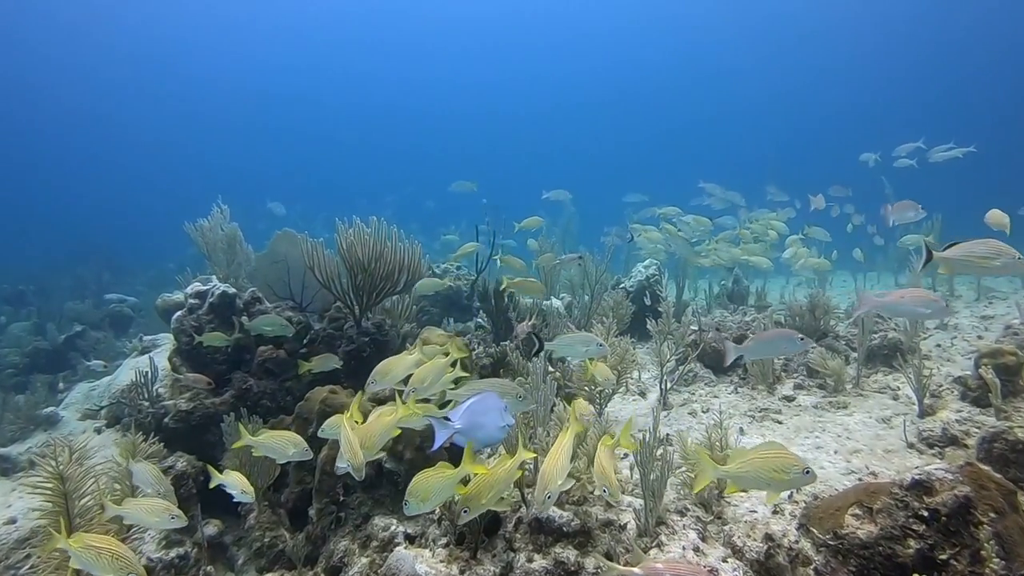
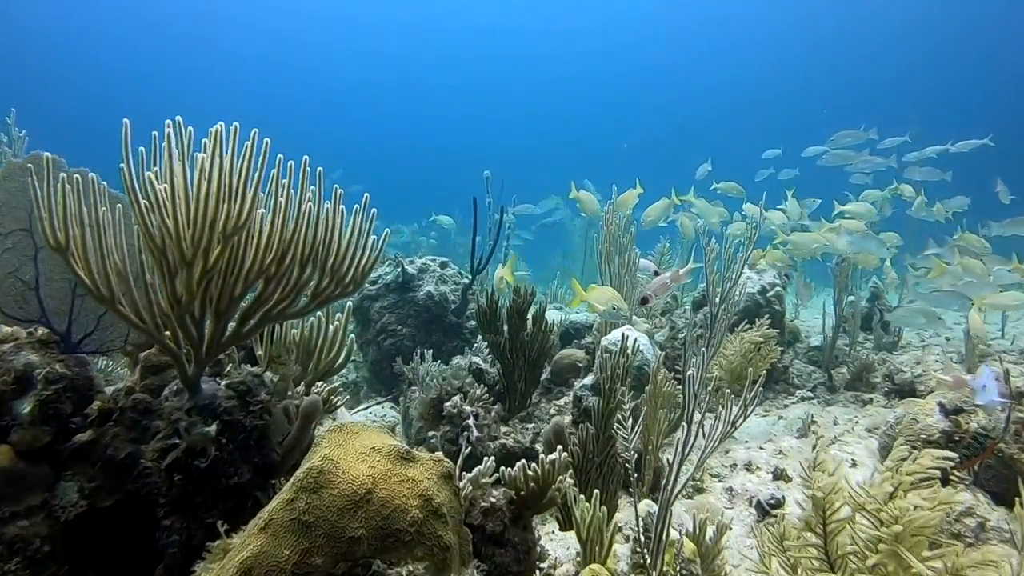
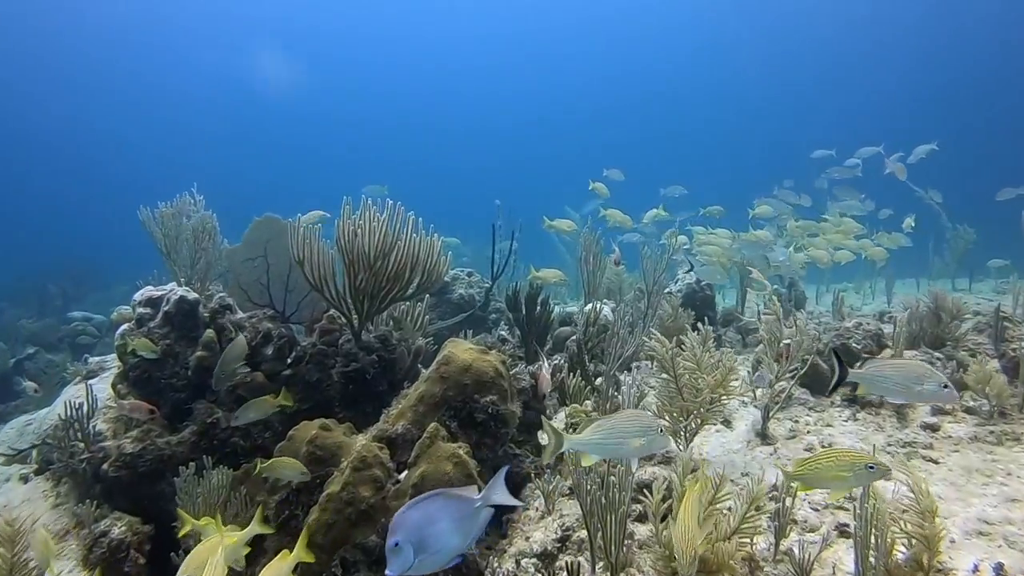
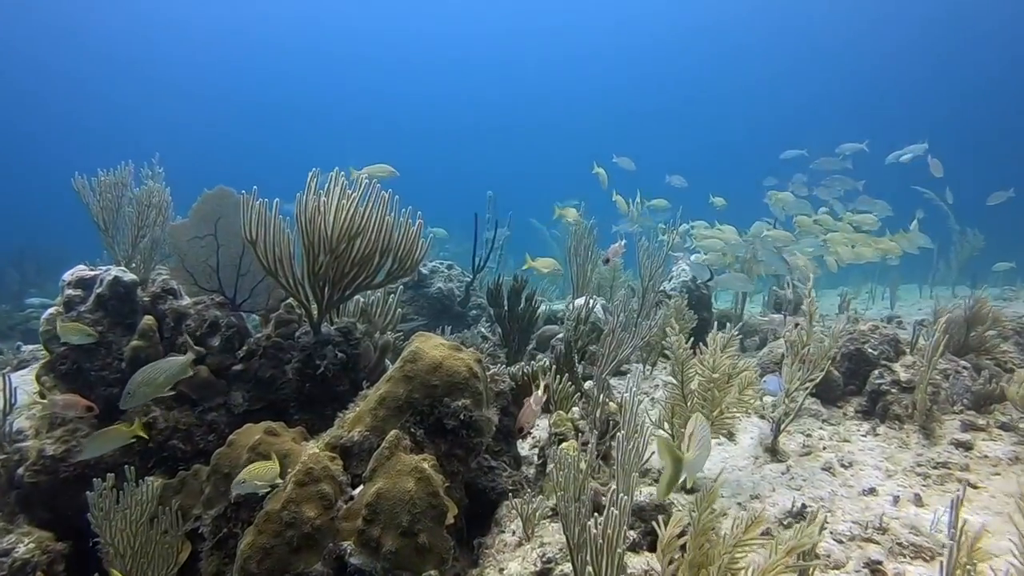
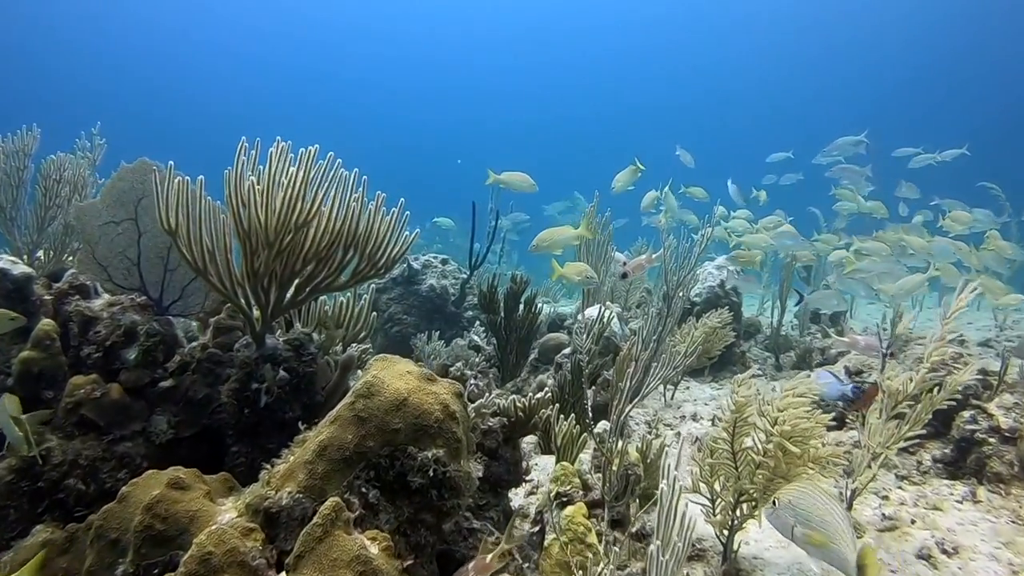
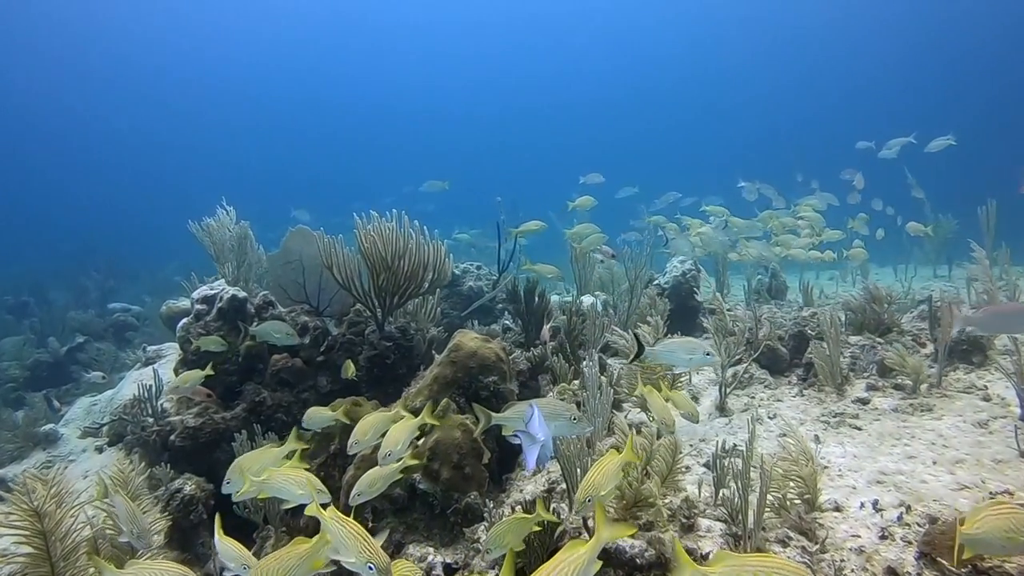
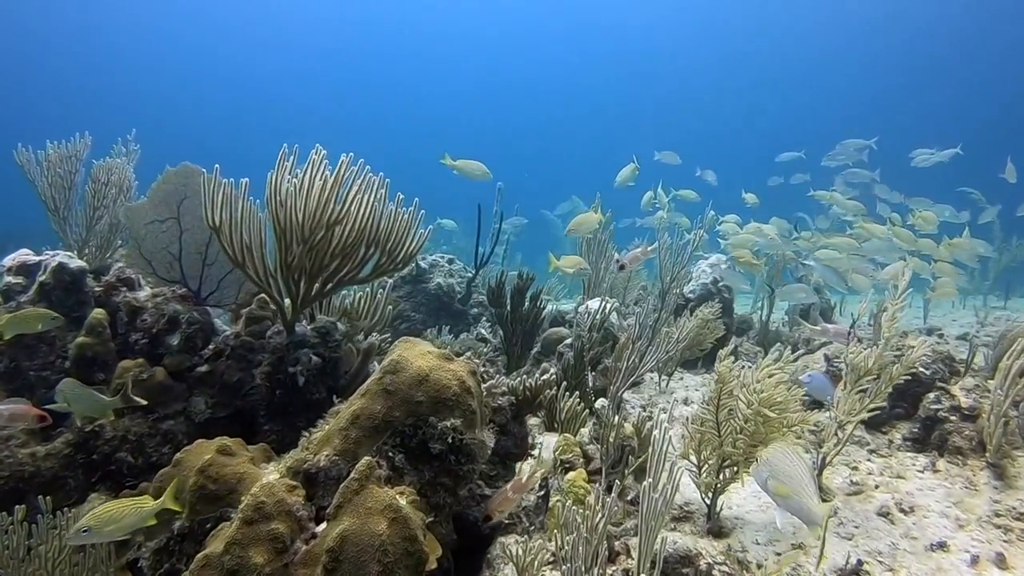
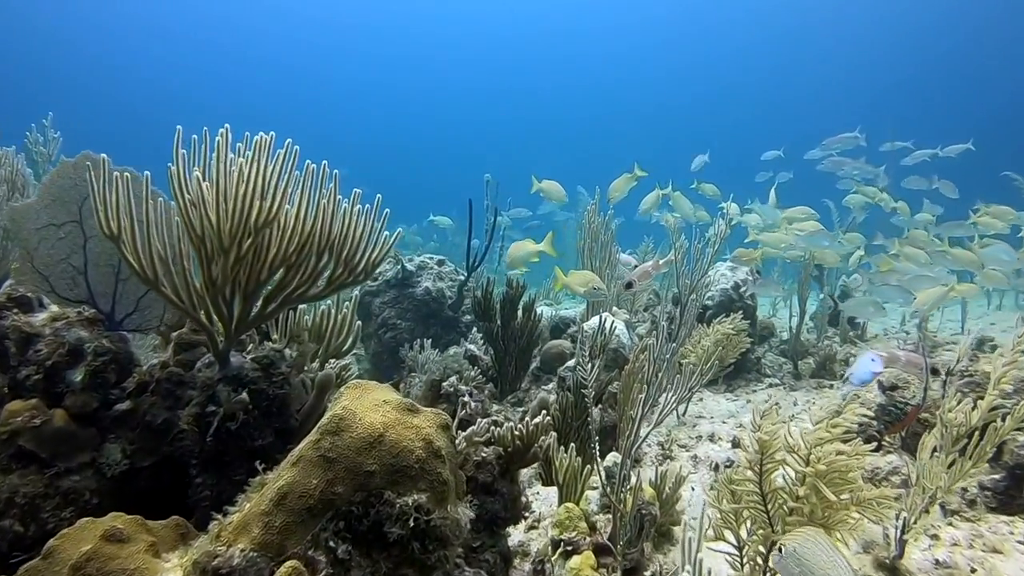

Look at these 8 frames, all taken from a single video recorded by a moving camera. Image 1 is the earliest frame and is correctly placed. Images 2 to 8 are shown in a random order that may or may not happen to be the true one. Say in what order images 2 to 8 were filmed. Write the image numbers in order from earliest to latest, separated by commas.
6, 3, 4, 7, 5, 8, 2
